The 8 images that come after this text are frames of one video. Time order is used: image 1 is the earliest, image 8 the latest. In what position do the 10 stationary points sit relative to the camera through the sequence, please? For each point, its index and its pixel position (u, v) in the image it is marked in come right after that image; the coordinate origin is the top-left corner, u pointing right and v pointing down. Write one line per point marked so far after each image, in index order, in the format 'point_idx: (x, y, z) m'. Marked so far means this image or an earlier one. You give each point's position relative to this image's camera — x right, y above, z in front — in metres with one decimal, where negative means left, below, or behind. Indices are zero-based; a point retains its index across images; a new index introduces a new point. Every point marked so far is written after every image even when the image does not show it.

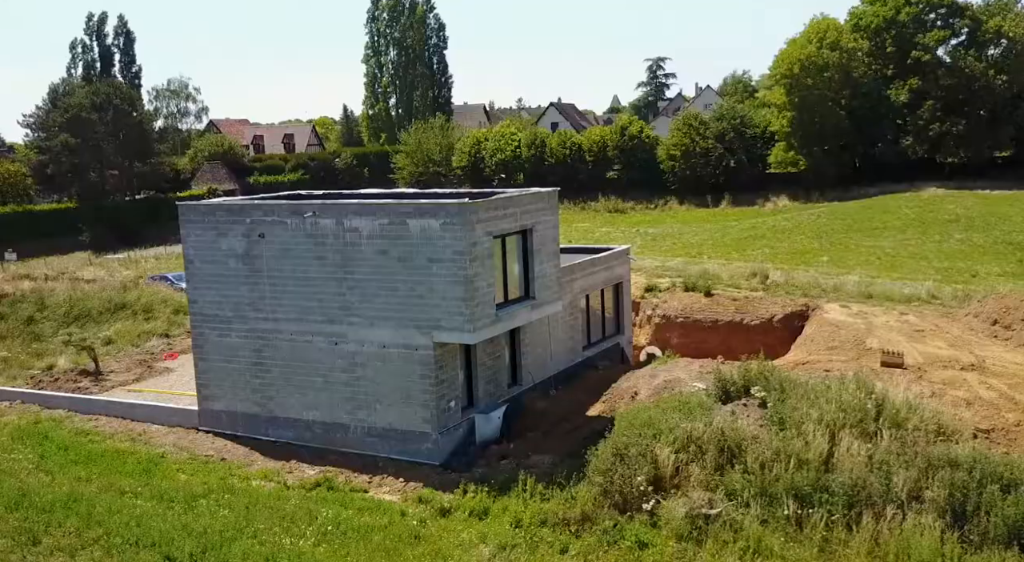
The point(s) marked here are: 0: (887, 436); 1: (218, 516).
0: (+6.3, -2.6, +16.2) m
1: (-5.0, -4.0, +16.2) m
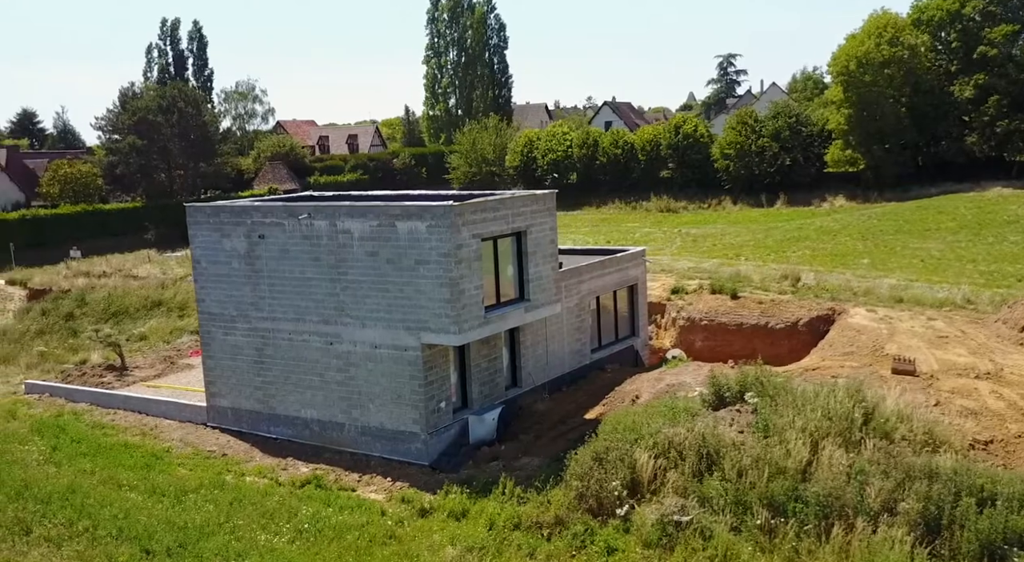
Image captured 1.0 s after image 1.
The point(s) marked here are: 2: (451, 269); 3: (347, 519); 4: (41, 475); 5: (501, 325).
0: (+5.9, -2.7, +15.8) m
1: (-5.4, -4.0, +16.7) m
2: (-1.1, +0.2, +17.9) m
3: (-2.9, -4.1, +16.6) m
4: (-9.3, -3.8, +18.8) m
5: (-0.2, -0.9, +19.1) m
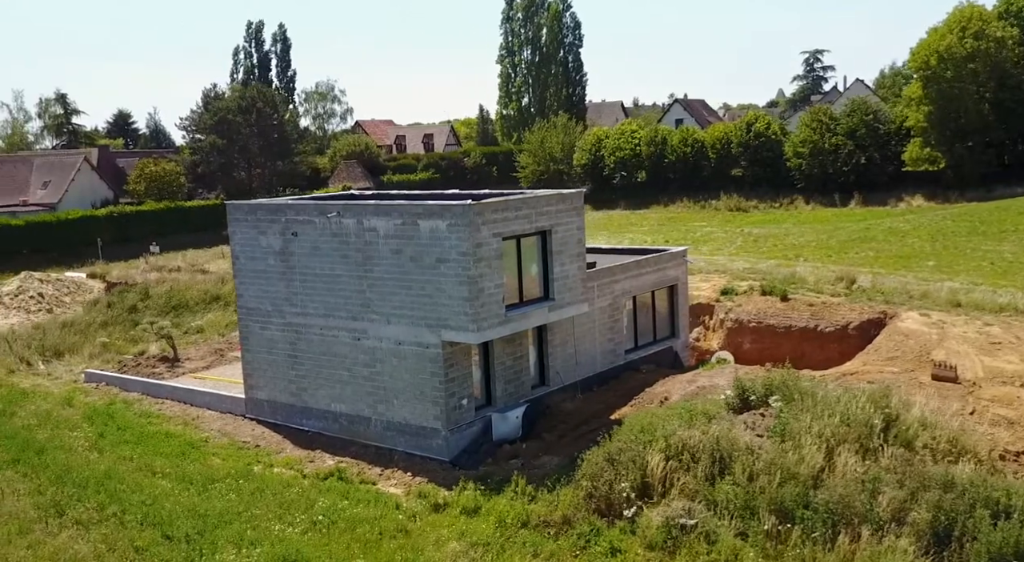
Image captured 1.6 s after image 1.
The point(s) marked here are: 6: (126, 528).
0: (+6.0, -2.8, +15.3) m
1: (-5.2, -4.0, +17.2) m
2: (-0.8, +0.2, +18.0) m
3: (-2.7, -4.1, +16.9) m
4: (-8.8, -3.7, +19.7) m
5: (+0.2, -0.9, +19.2) m
6: (-6.5, -4.2, +16.2) m
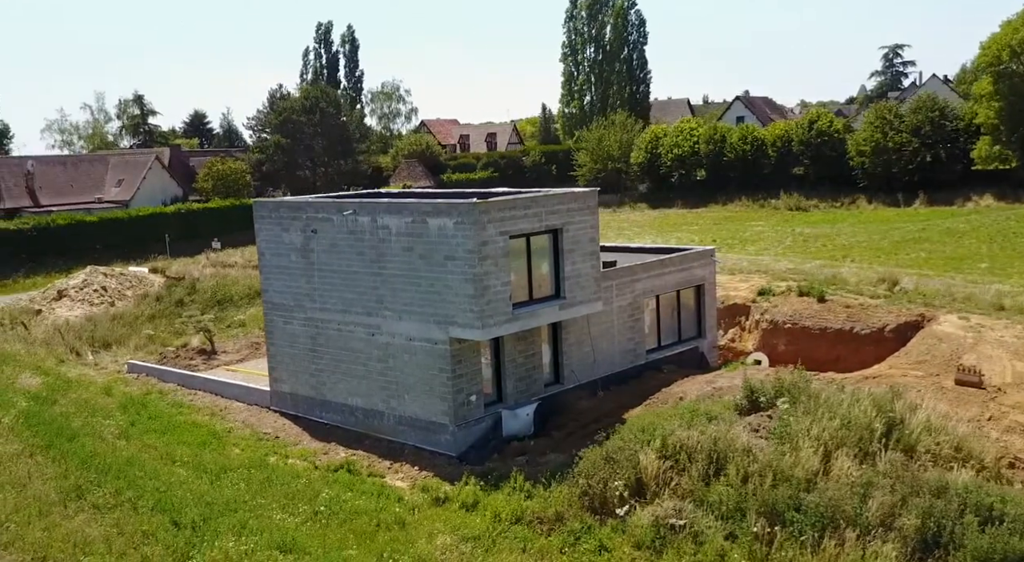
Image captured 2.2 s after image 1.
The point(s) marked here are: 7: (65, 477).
0: (+5.8, -2.8, +15.0) m
1: (-5.2, -3.9, +17.8) m
2: (-0.7, +0.3, +18.2) m
3: (-2.7, -4.0, +17.2) m
4: (-8.6, -3.6, +20.5) m
5: (+0.4, -0.8, +19.3) m
6: (-6.6, -4.1, +16.8) m
7: (-8.7, -3.8, +18.6) m
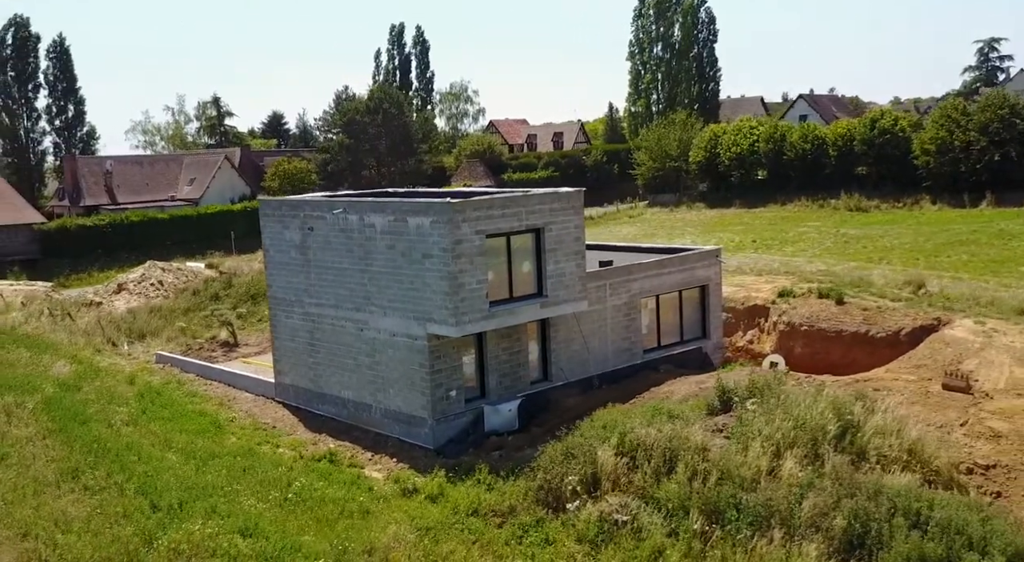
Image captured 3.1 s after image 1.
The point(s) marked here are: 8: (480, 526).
0: (+5.0, -2.8, +14.9) m
1: (-5.8, -3.8, +18.6) m
2: (-1.2, +0.3, +18.7) m
3: (-3.3, -4.0, +17.8) m
4: (-9.0, -3.4, +21.6) m
5: (-0.1, -0.8, +19.7) m
6: (-7.3, -4.0, +17.8) m
7: (-9.2, -3.7, +19.8) m
8: (-0.5, -4.1, +15.9) m
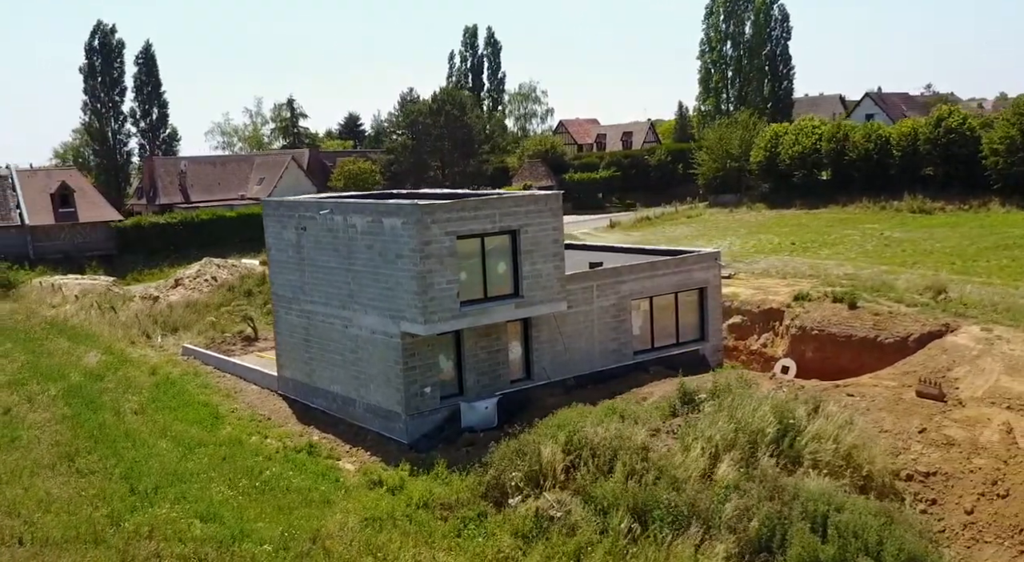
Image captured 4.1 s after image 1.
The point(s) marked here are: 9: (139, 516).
0: (+3.9, -2.9, +14.9) m
1: (-6.5, -3.7, +19.6) m
2: (-1.9, +0.3, +19.2) m
3: (-4.1, -3.9, +18.6) m
4: (-9.4, -3.3, +22.9) m
5: (-0.6, -0.8, +20.1) m
6: (-8.0, -3.9, +18.9) m
7: (-9.8, -3.6, +21.1) m
8: (-1.5, -4.1, +16.5) m
9: (-6.6, -4.2, +16.8) m
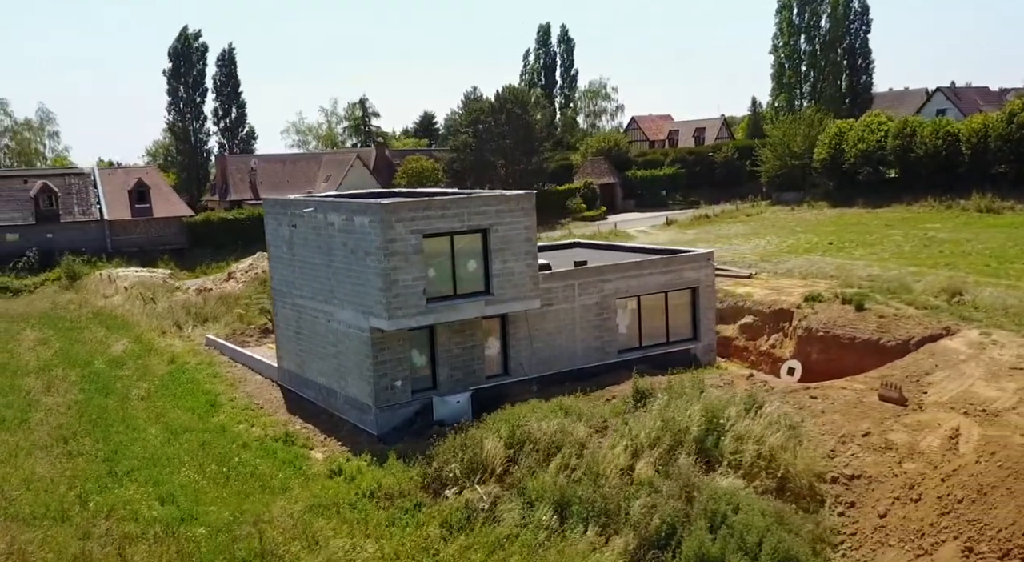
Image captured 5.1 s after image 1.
0: (+2.7, -2.9, +15.0) m
1: (-7.2, -3.6, +20.6) m
2: (-2.7, +0.4, +19.8) m
3: (-5.0, -3.8, +19.5) m
4: (-9.8, -3.2, +24.2) m
5: (-1.4, -0.7, +20.6) m
6: (-8.9, -3.8, +20.1) m
7: (-10.4, -3.4, +22.4) m
8: (-2.6, -4.0, +17.1) m
9: (-7.6, -4.0, +17.9) m
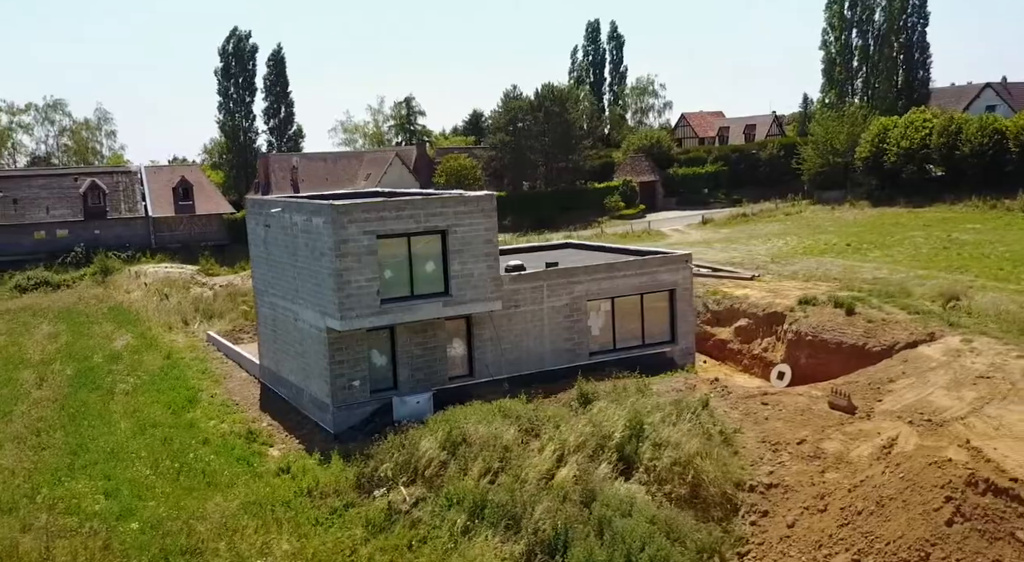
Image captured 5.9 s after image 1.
0: (+1.3, -2.9, +14.8) m
1: (-8.2, -3.6, +21.1) m
2: (-3.7, +0.4, +20.0) m
3: (-6.1, -3.8, +19.8) m
4: (-10.6, -3.1, +24.8) m
5: (-2.4, -0.8, +20.7) m
6: (-9.9, -3.7, +20.7) m
7: (-11.3, -3.4, +23.1) m
8: (-3.8, -4.1, +17.3) m
9: (-8.8, -4.0, +18.4) m
